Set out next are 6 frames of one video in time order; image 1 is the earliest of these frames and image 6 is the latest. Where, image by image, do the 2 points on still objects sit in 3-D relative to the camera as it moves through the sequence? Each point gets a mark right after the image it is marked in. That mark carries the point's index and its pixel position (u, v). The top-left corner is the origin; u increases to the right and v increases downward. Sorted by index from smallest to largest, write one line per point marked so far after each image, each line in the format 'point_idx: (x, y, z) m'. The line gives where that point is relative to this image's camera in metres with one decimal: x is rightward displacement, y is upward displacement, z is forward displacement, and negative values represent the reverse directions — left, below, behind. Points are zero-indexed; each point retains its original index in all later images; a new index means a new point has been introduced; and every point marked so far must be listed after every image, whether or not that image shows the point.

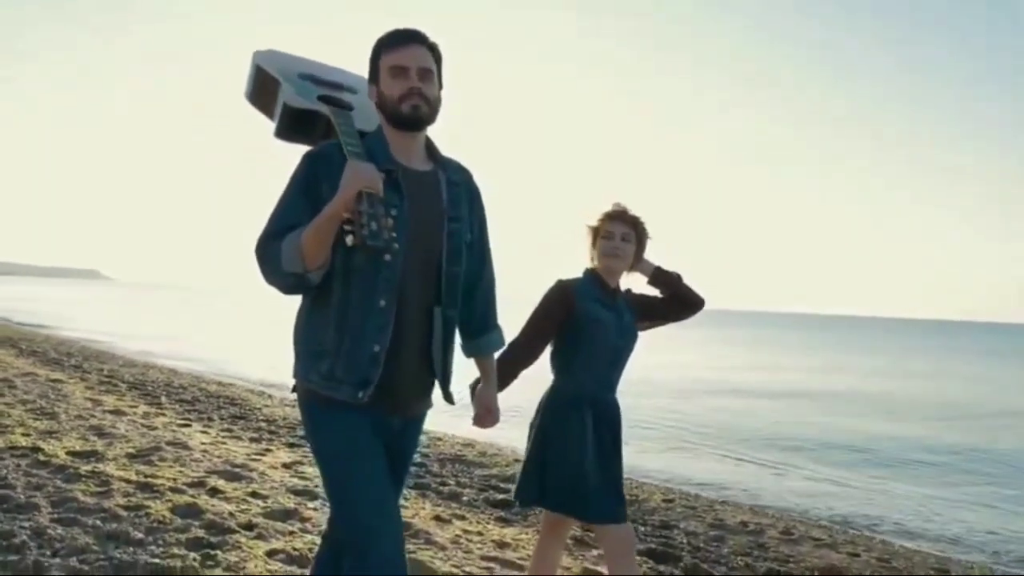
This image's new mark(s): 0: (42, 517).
0: (-2.4, -1.2, +5.1) m
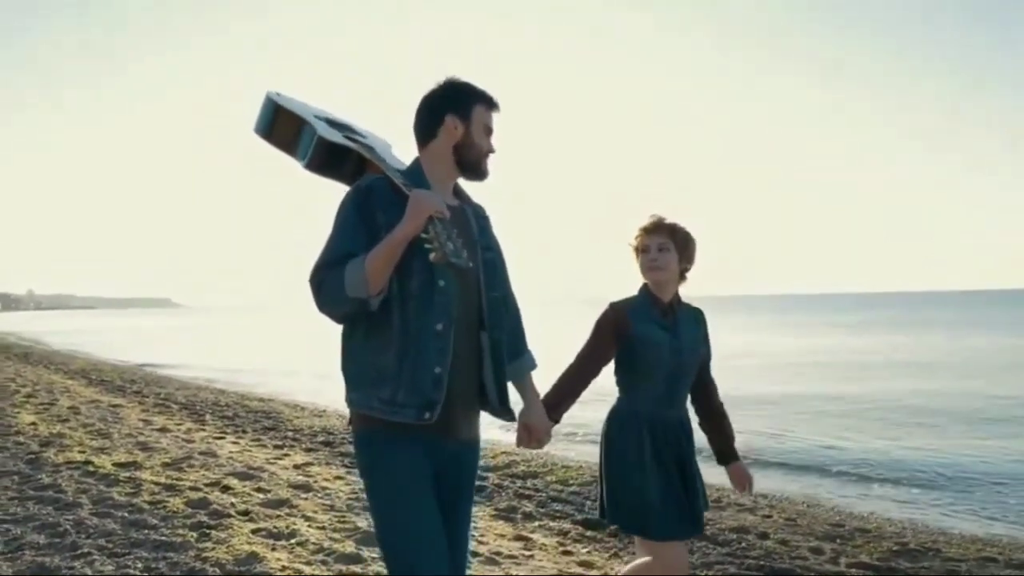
0: (-2.8, -1.5, +6.5) m
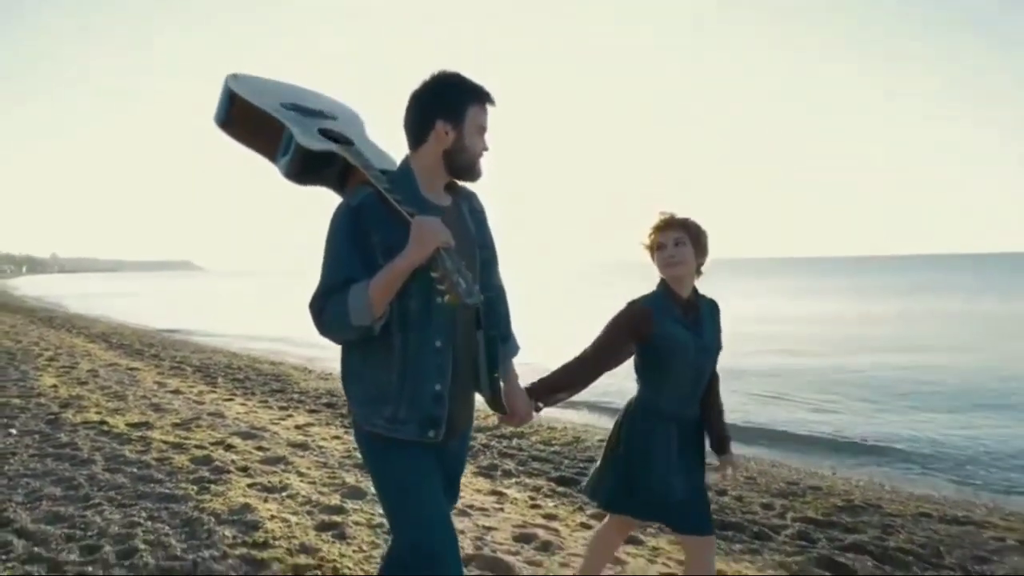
0: (-3.0, -1.3, +7.2) m
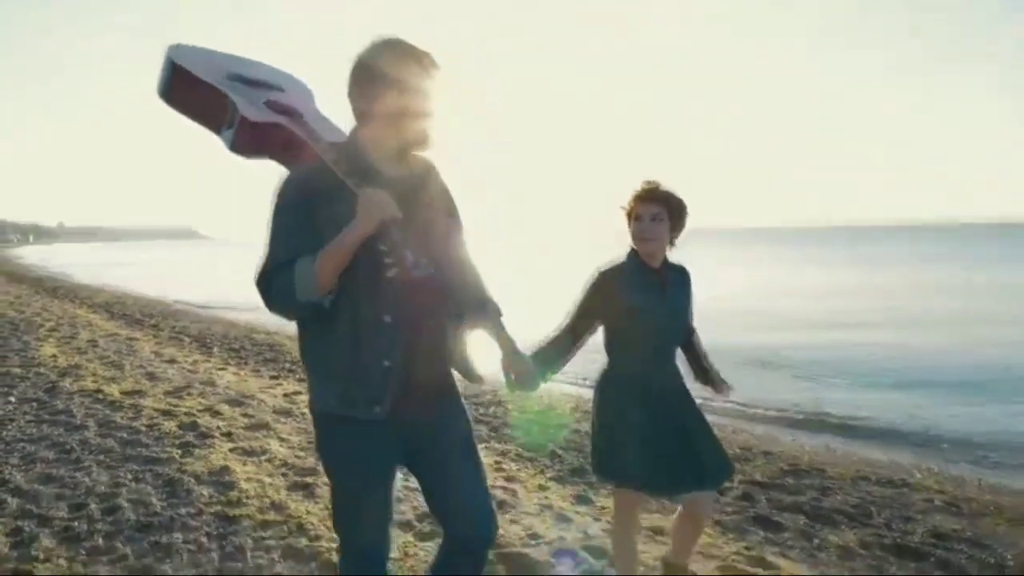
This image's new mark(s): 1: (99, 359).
0: (-3.3, -1.1, +7.6) m
1: (-5.0, -0.9, +11.9) m
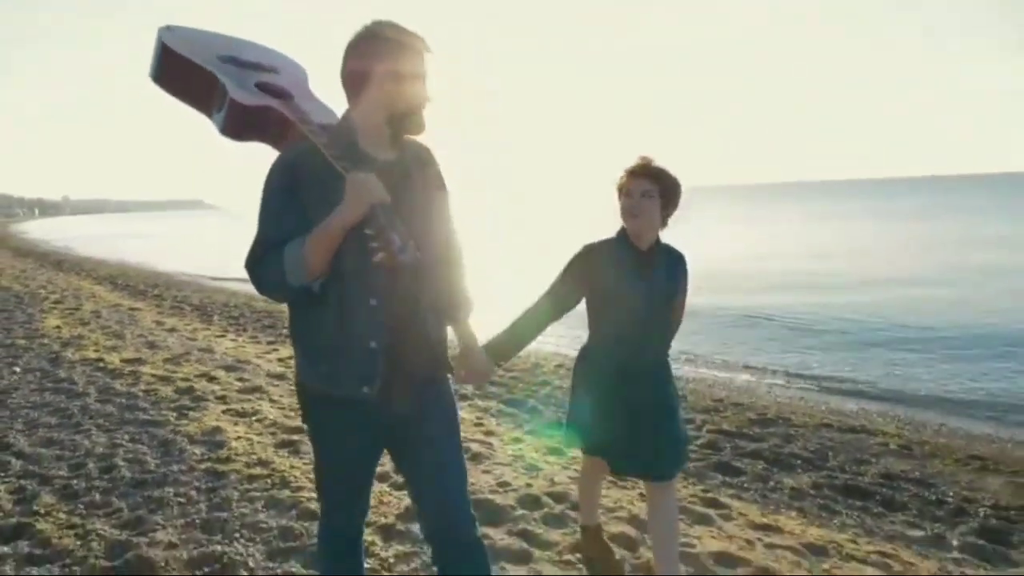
0: (-3.4, -0.9, +8.0) m
1: (-5.1, -0.5, +12.3) m
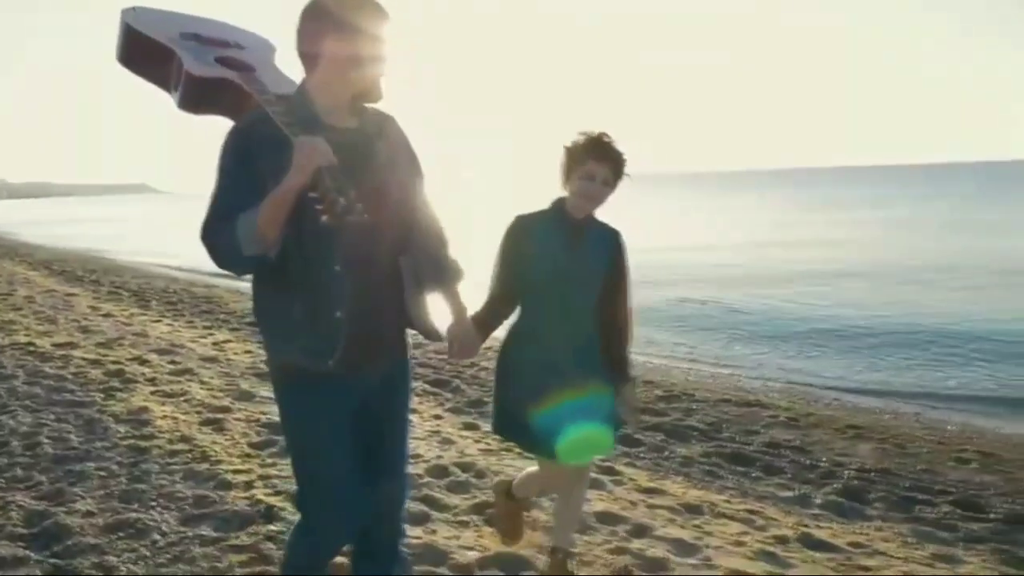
0: (-4.1, -0.8, +8.2) m
1: (-6.0, -0.3, +12.4) m
